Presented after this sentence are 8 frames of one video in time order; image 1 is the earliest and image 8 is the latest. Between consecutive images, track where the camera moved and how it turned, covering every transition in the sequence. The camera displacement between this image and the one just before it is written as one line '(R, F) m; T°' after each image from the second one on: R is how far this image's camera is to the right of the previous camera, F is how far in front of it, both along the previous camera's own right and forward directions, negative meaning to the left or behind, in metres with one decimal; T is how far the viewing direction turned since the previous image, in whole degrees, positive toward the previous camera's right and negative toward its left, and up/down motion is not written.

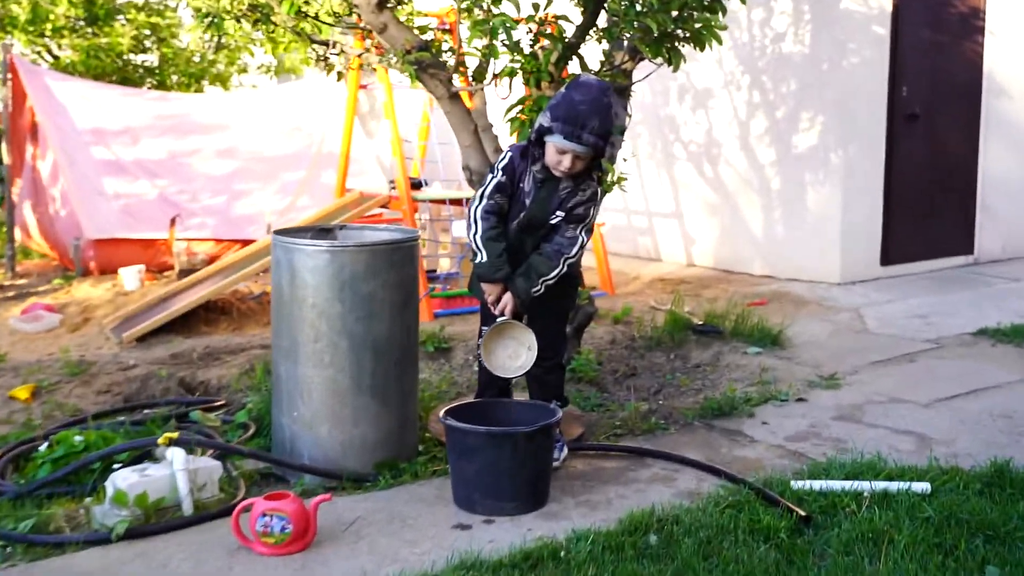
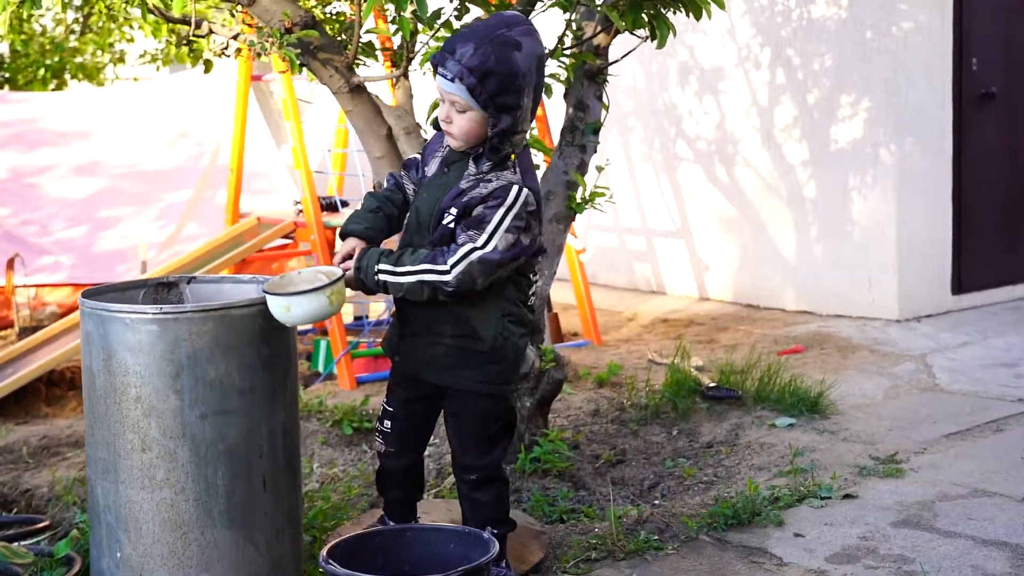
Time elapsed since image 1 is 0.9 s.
(+0.3, +1.2) m; -2°
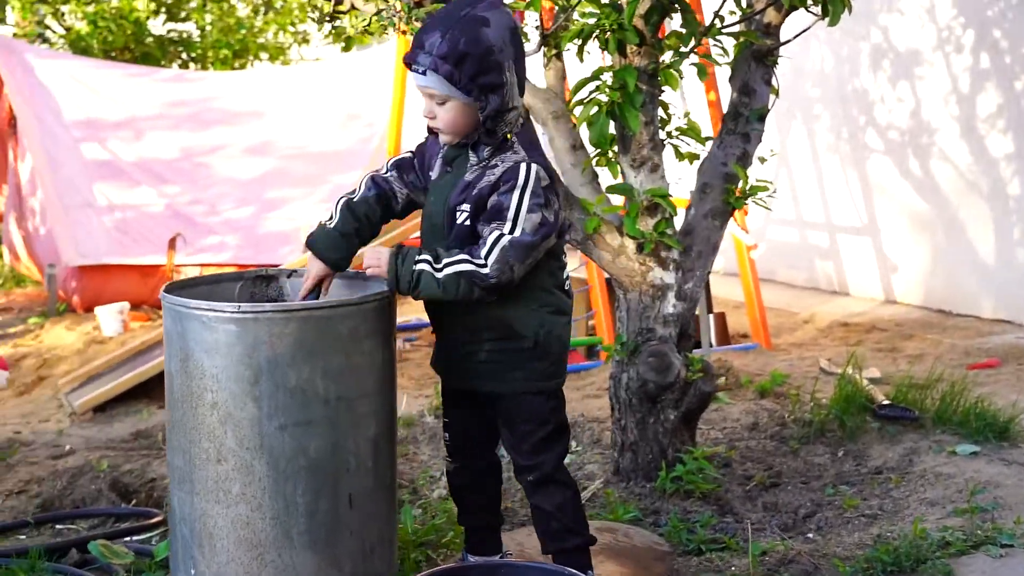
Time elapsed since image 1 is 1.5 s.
(+0.1, +0.3) m; -9°
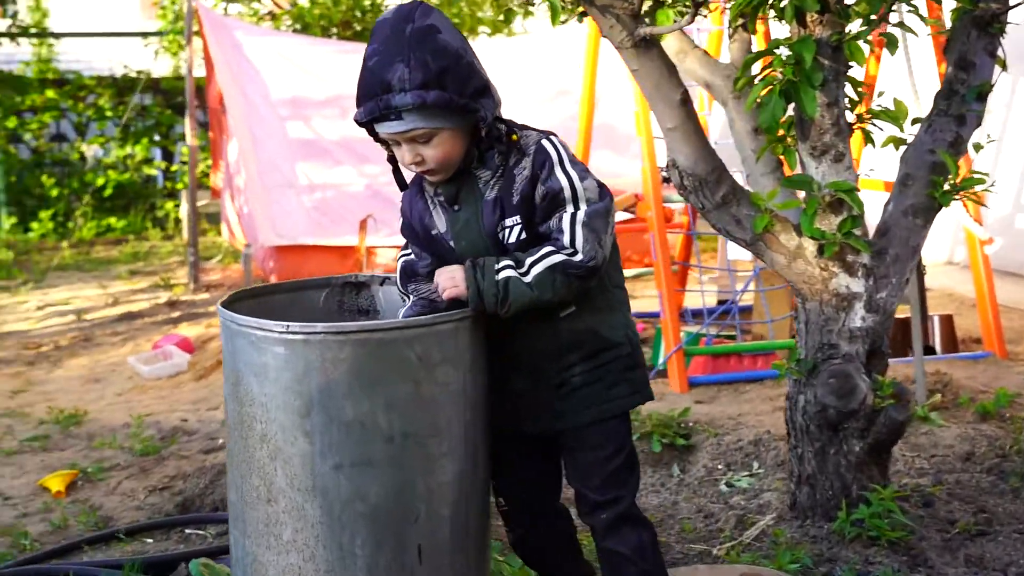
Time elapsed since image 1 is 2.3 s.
(+0.2, +0.4) m; -11°
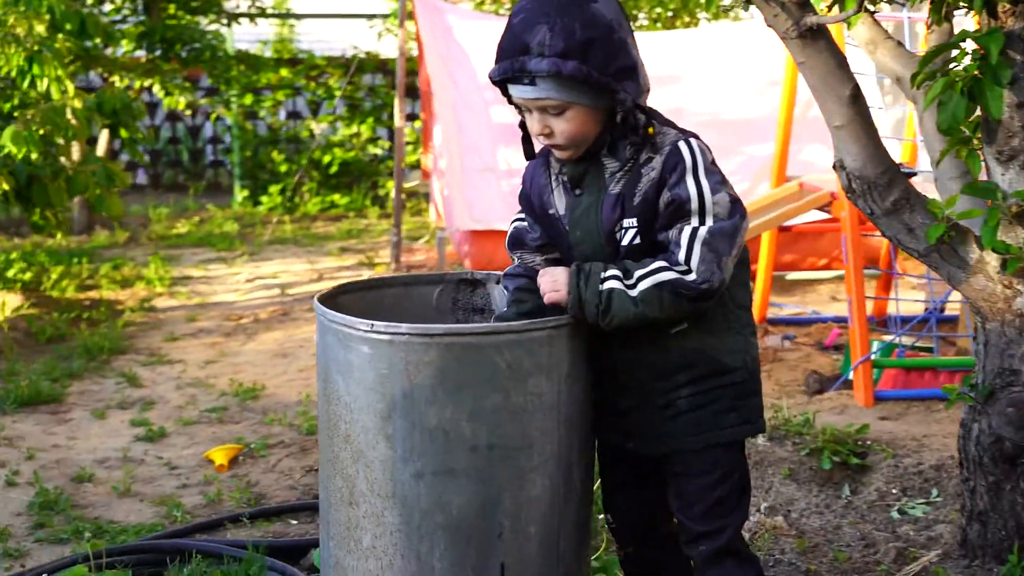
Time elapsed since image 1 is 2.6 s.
(+0.2, +0.1) m; -11°
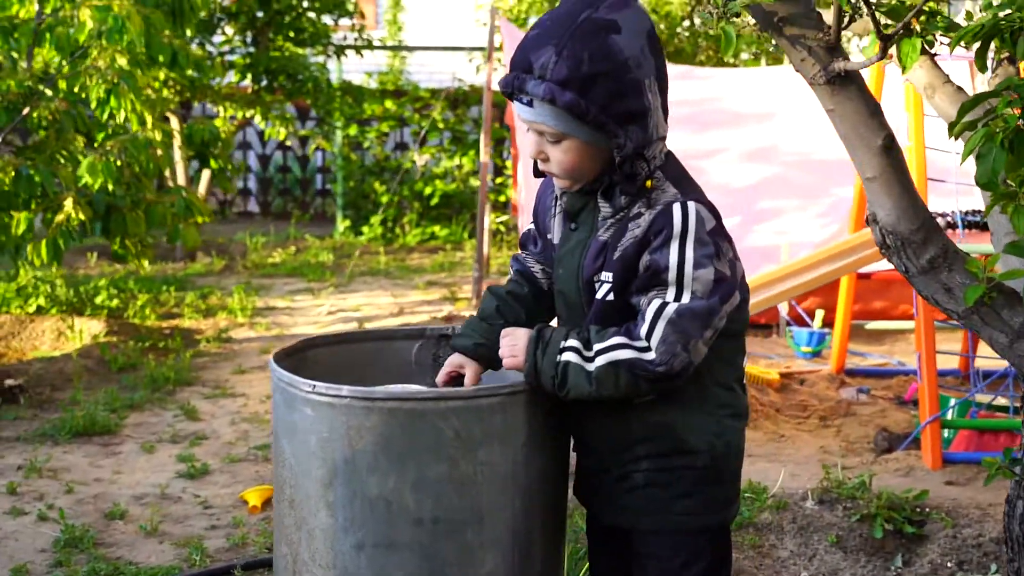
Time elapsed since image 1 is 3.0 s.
(+0.2, +0.1) m; -6°
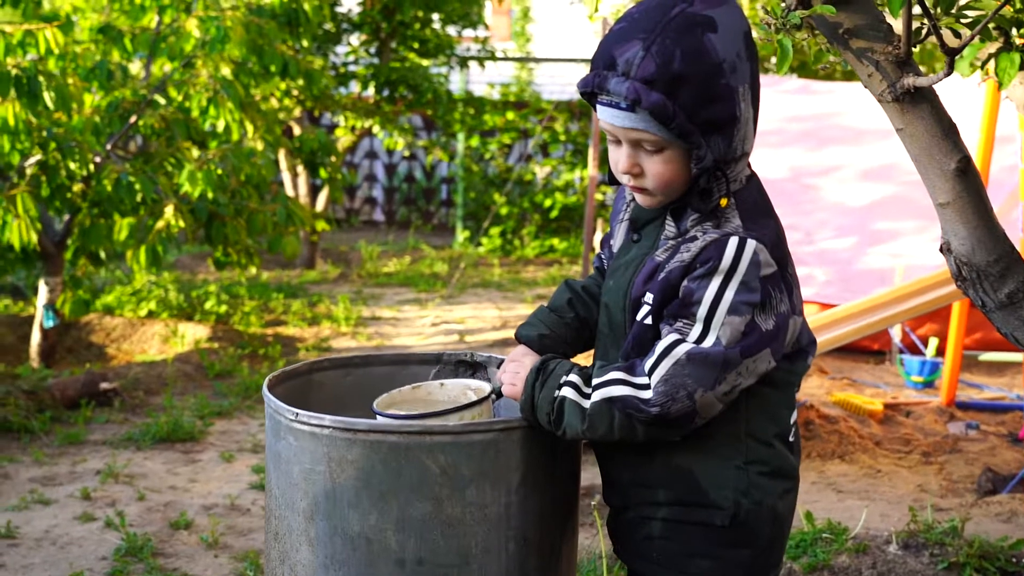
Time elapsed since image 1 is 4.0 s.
(+0.2, +0.1) m; -6°
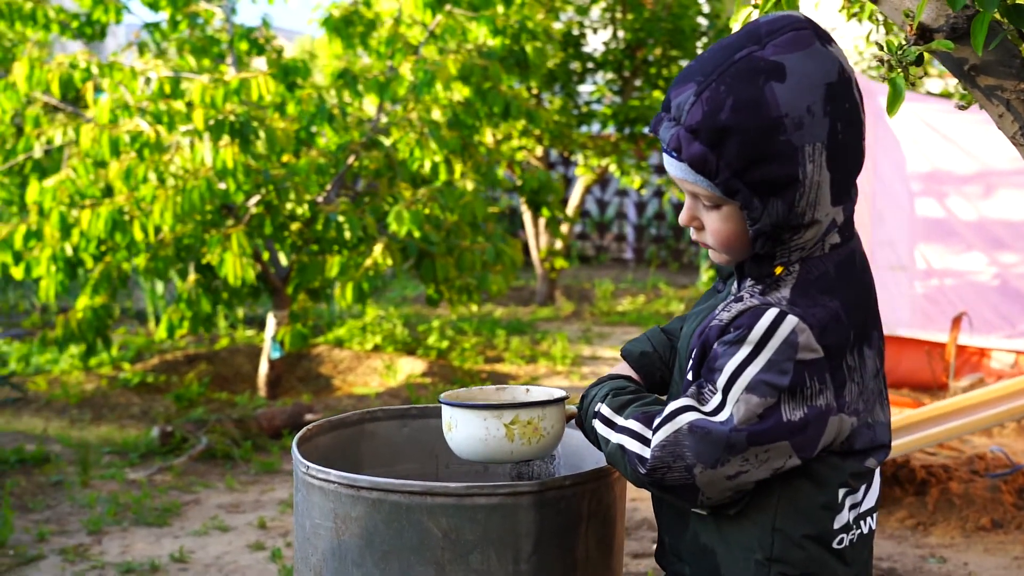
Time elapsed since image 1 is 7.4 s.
(+0.3, +0.1) m; -13°
